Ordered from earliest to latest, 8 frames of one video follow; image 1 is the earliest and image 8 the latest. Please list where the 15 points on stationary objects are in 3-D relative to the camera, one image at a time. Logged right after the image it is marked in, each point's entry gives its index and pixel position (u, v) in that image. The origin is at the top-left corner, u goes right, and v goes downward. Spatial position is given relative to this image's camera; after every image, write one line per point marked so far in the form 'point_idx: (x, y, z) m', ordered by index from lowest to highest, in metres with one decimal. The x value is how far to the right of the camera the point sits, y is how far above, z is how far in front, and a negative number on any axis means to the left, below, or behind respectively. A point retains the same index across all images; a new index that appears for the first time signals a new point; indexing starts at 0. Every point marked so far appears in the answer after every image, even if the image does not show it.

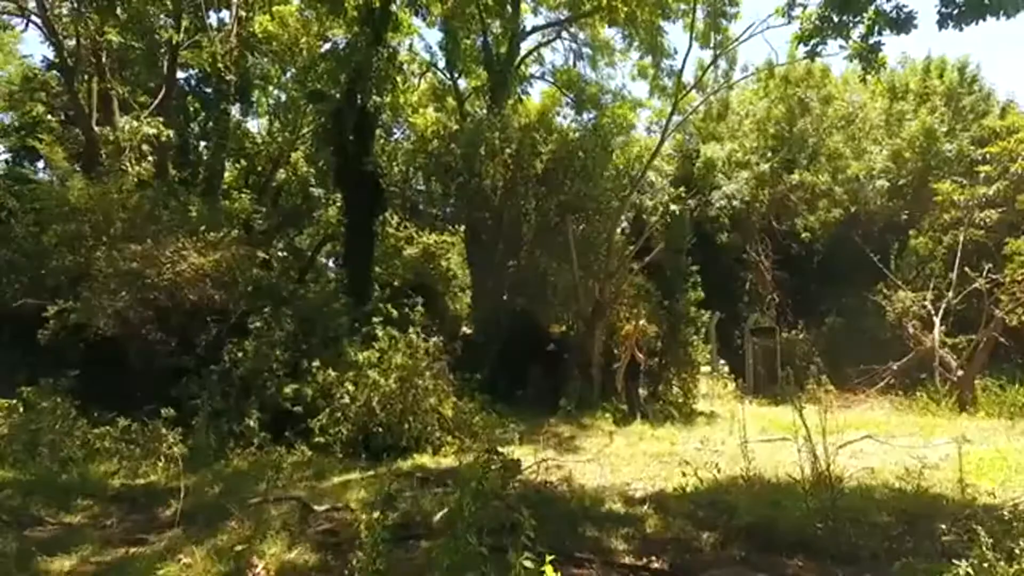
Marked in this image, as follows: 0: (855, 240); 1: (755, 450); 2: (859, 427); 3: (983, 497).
0: (+5.4, +0.7, +15.6) m
1: (+1.9, -1.2, +7.4) m
2: (+3.2, -1.3, +9.2) m
3: (+2.9, -1.3, +5.8) m
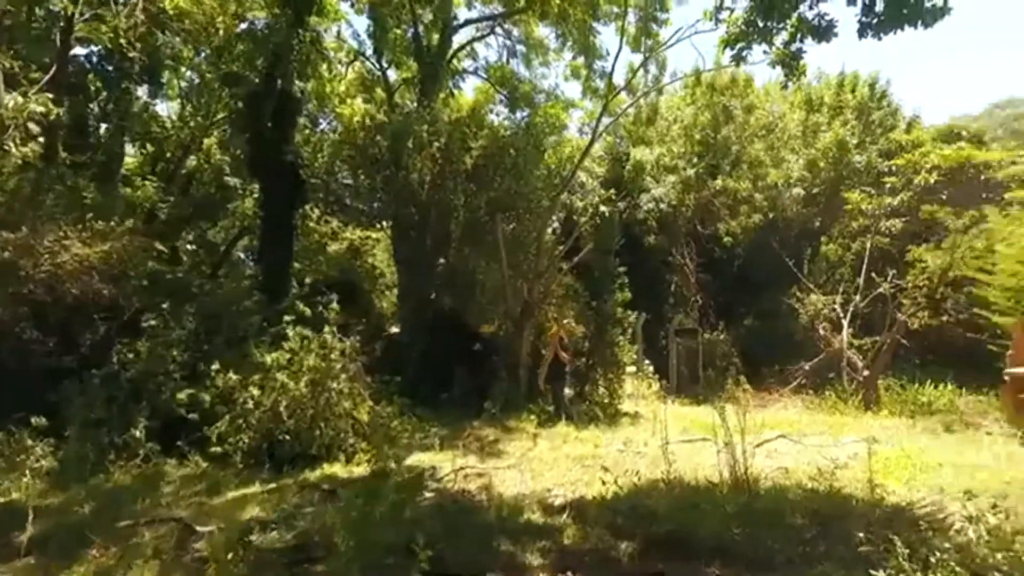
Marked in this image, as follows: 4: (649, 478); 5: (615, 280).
0: (+4.3, +0.7, +15.9) m
1: (+1.3, -1.3, +7.5) m
2: (+2.4, -1.3, +9.3) m
3: (+2.4, -1.3, +6.0) m
4: (+0.9, -1.2, +6.1) m
5: (+1.3, +0.1, +12.3) m
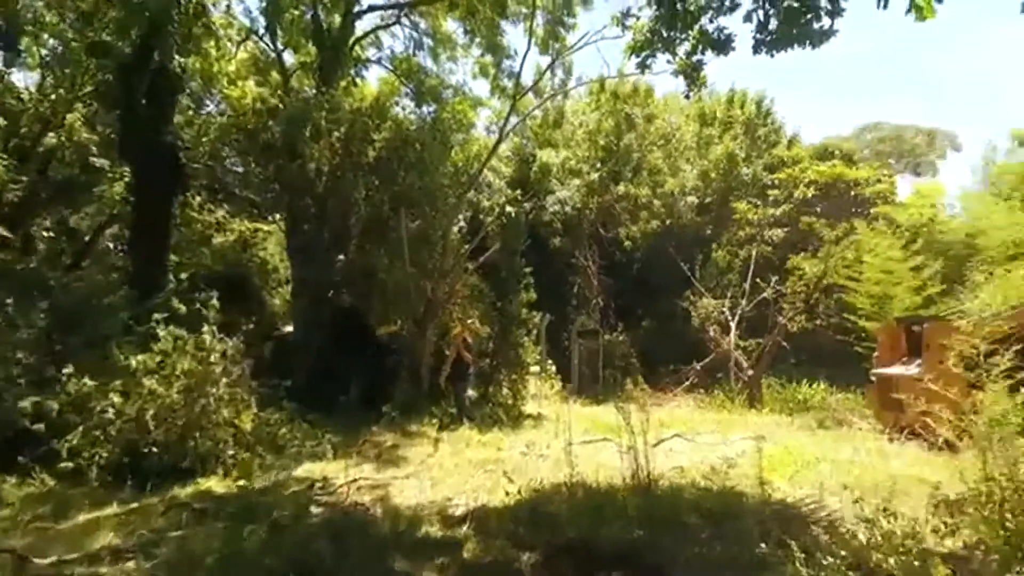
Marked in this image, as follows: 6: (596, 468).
0: (+2.7, +0.6, +16.2) m
1: (+0.5, -1.3, +7.4) m
2: (+1.5, -1.3, +9.4) m
3: (+1.8, -1.4, +6.1) m
4: (+0.3, -1.2, +6.1) m
5: (+0.1, +0.1, +12.2) m
6: (+0.6, -1.3, +6.6) m
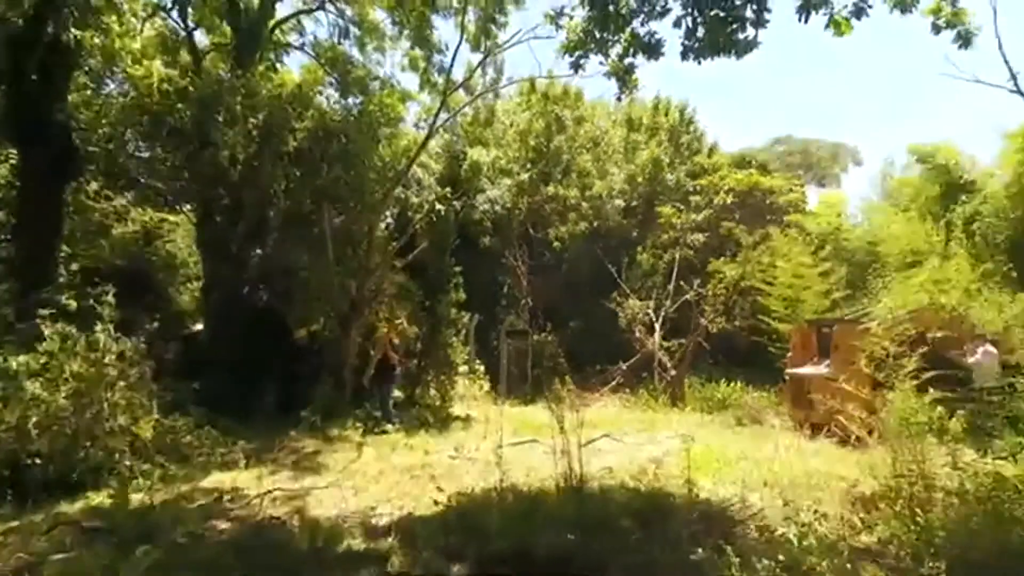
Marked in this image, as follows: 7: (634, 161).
0: (+1.5, +0.6, +16.2) m
1: (0.0, -1.3, +7.3) m
2: (+0.8, -1.3, +9.4) m
3: (+1.3, -1.4, +6.1) m
4: (-0.2, -1.2, +6.0) m
5: (-0.8, +0.1, +12.1) m
6: (+0.1, -1.3, +6.5) m
7: (+2.1, +2.2, +16.3) m
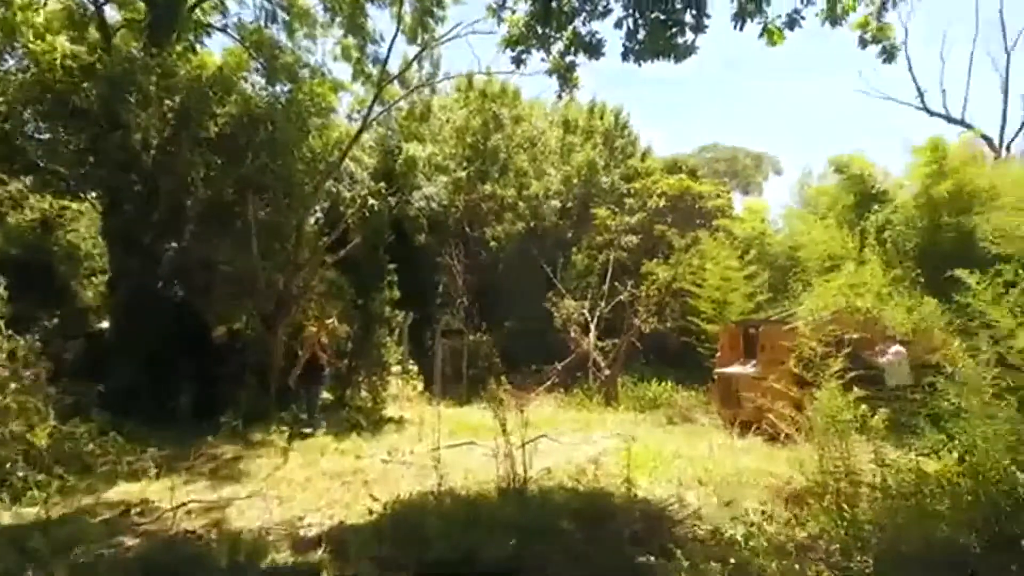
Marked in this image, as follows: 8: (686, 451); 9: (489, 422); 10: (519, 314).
0: (+0.4, +0.6, +16.2) m
1: (-0.5, -1.3, +7.2) m
2: (+0.2, -1.3, +9.3) m
3: (+0.9, -1.4, +6.1) m
4: (-0.6, -1.2, +5.9) m
5: (-1.6, +0.1, +11.9) m
6: (-0.3, -1.2, +6.4) m
7: (+1.0, +2.2, +16.3) m
8: (+1.5, -1.4, +8.3) m
9: (-0.2, -1.3, +9.1) m
10: (+0.1, -0.4, +16.2) m
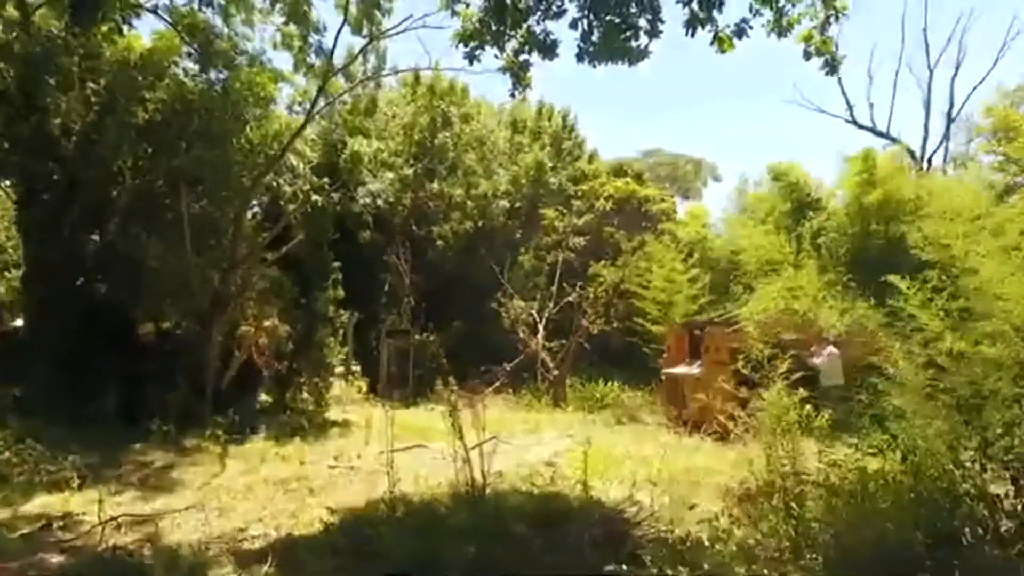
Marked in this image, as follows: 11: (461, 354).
0: (-0.5, +0.6, +16.0) m
1: (-0.9, -1.2, +7.0) m
2: (-0.3, -1.3, +9.1) m
3: (+0.6, -1.3, +5.9) m
4: (-0.9, -1.2, +5.6) m
5: (-2.2, +0.1, +11.6) m
6: (-0.6, -1.2, +6.2) m
7: (+0.1, +2.2, +16.2) m
8: (+1.1, -1.4, +8.2) m
9: (-0.7, -1.3, +8.9) m
10: (-0.7, -0.4, +16.0) m
11: (-0.8, -1.1, +15.9) m
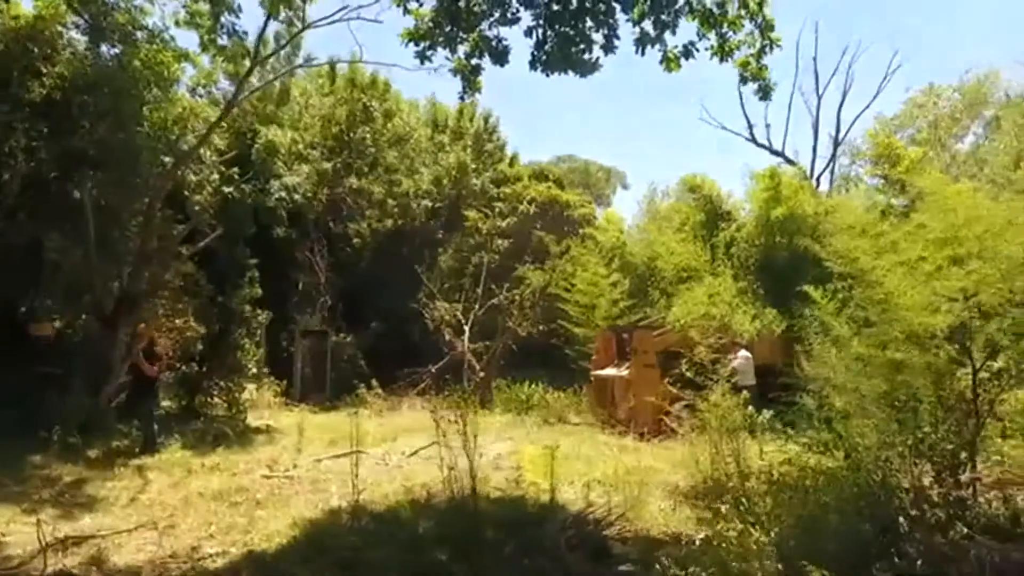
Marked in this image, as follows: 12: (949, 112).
0: (-2.0, +0.6, +15.6) m
1: (-1.3, -1.2, +6.6) m
2: (-1.0, -1.3, +8.8) m
3: (+0.4, -1.3, +5.7) m
4: (-1.1, -1.2, +5.2) m
5: (-3.2, +0.1, +11.1) m
6: (-0.9, -1.2, +5.8) m
7: (-1.4, +2.1, +15.9) m
8: (+0.6, -1.4, +8.0) m
9: (-1.3, -1.3, +8.5) m
10: (-2.2, -0.5, +15.6) m
11: (-2.2, -1.2, +15.4) m
12: (+8.6, +3.4, +18.6) m
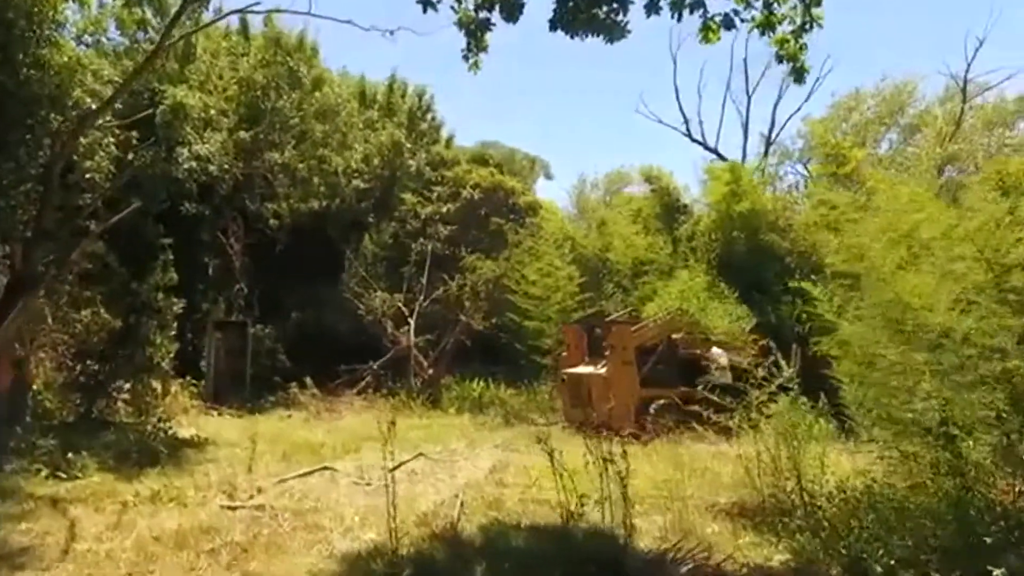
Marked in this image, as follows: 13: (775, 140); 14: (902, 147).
0: (-3.1, +0.7, +14.1) m
1: (-1.2, -1.1, +5.3) m
2: (-1.2, -1.2, +7.5) m
3: (+0.6, -1.2, +4.6) m
4: (-0.8, -1.1, +4.0) m
5: (-3.7, +0.2, +9.4) m
6: (-0.7, -1.1, +4.6) m
7: (-2.5, +2.3, +14.4) m
8: (+0.4, -1.3, +7.0) m
9: (-1.4, -1.2, +7.2) m
10: (-3.3, -0.3, +14.0) m
11: (-3.3, -1.0, +13.9) m
12: (+7.0, +3.4, +18.5) m
13: (+4.9, +2.9, +18.1) m
14: (+6.8, +2.6, +16.7) m
